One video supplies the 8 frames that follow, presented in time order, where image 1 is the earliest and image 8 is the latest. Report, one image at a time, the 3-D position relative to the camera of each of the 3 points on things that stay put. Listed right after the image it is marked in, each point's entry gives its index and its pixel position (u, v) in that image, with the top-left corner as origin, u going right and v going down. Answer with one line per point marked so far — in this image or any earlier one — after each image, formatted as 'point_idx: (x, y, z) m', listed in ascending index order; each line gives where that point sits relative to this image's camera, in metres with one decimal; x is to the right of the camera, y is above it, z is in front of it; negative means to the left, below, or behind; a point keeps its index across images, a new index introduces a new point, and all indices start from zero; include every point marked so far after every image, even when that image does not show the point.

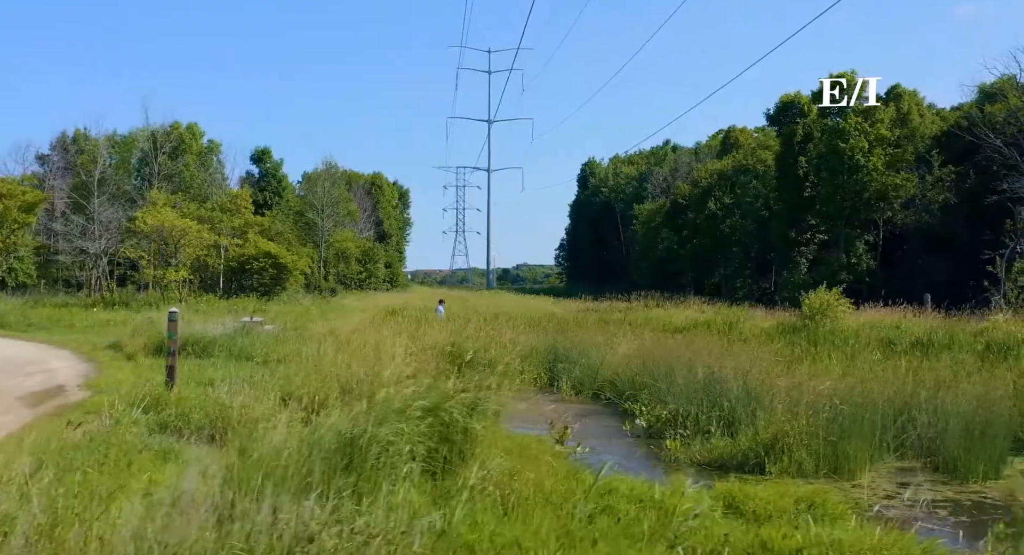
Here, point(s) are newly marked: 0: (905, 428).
0: (+3.6, -1.4, +9.8) m
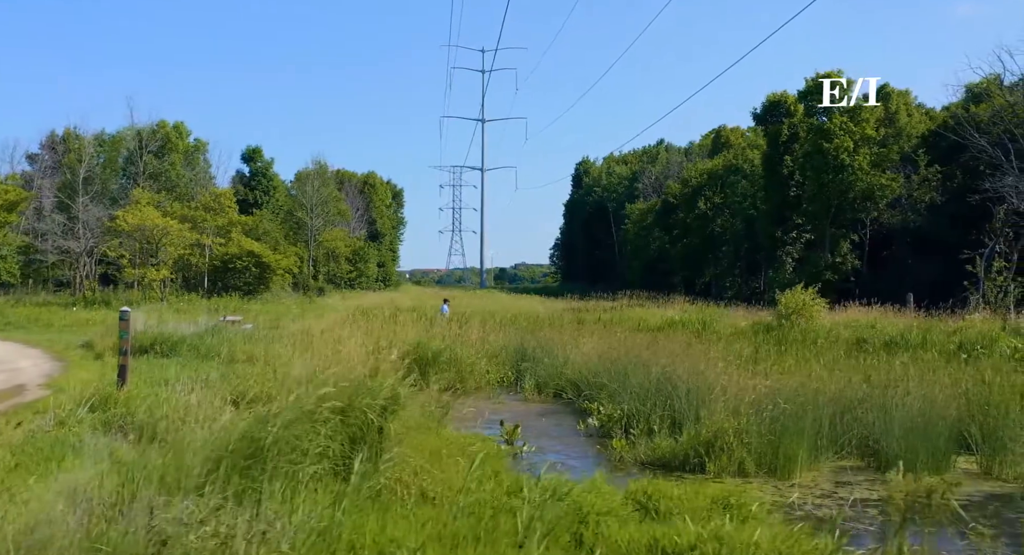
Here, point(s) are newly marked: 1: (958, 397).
0: (+3.1, -1.4, +9.8) m
1: (+4.5, -1.2, +10.6) m
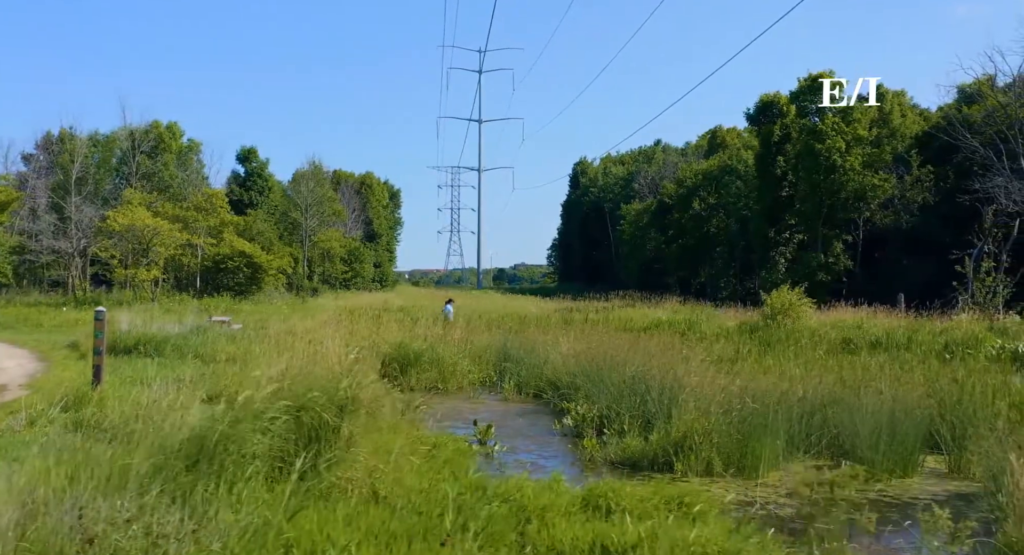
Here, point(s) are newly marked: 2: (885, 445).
0: (+2.8, -1.4, +9.8) m
1: (+4.2, -1.2, +10.6) m
2: (+3.2, -1.4, +9.1) m
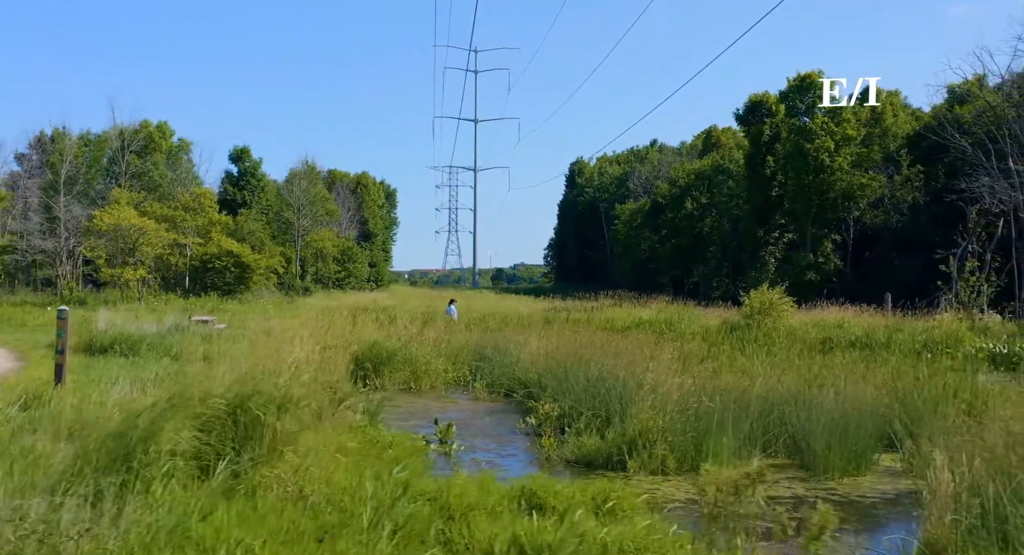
0: (+2.4, -1.4, +9.8) m
1: (+3.8, -1.2, +10.6) m
2: (+2.8, -1.4, +9.1) m
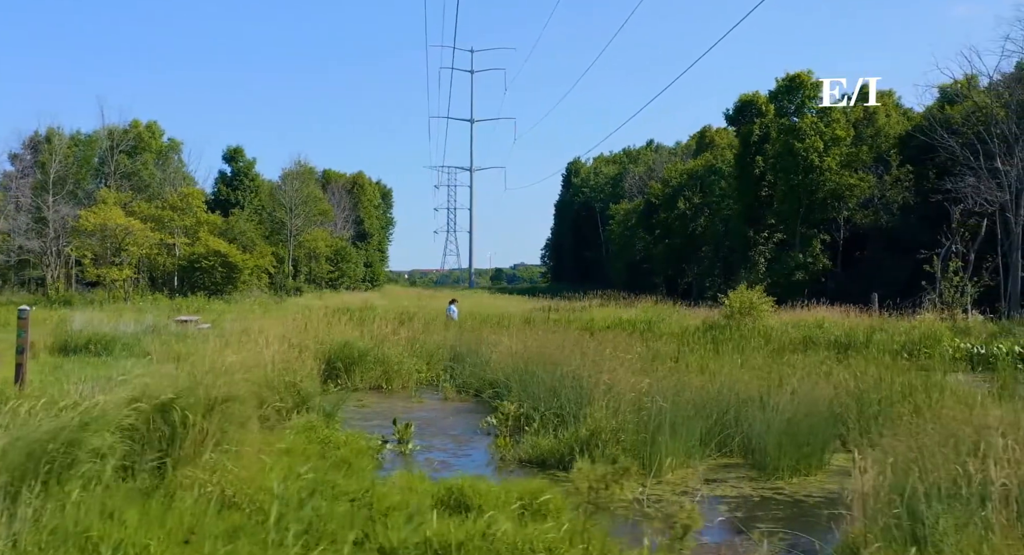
0: (+2.0, -1.4, +9.8) m
1: (+3.4, -1.2, +10.6) m
2: (+2.4, -1.4, +9.1) m
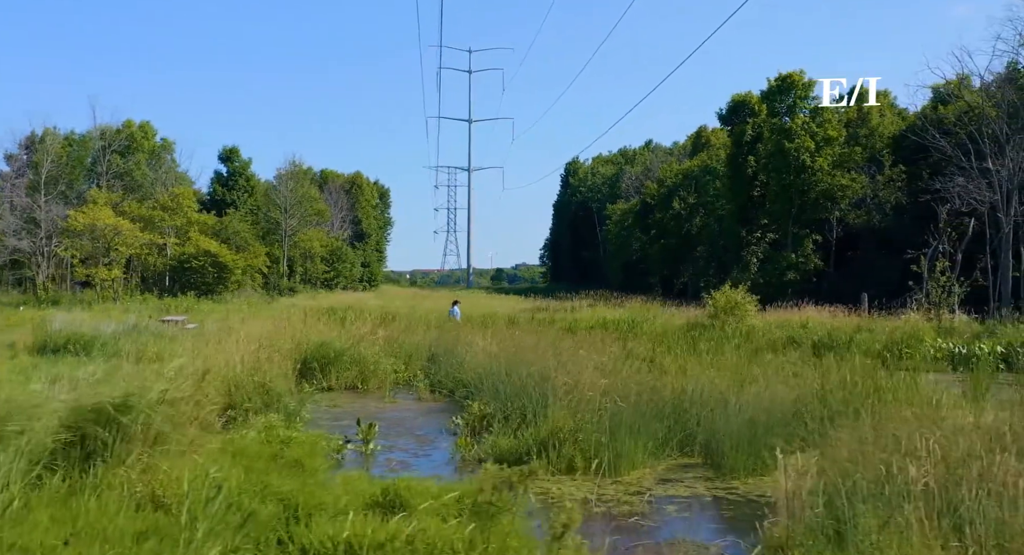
0: (+1.7, -1.4, +9.8) m
1: (+3.0, -1.2, +10.6) m
2: (+2.0, -1.4, +9.1) m
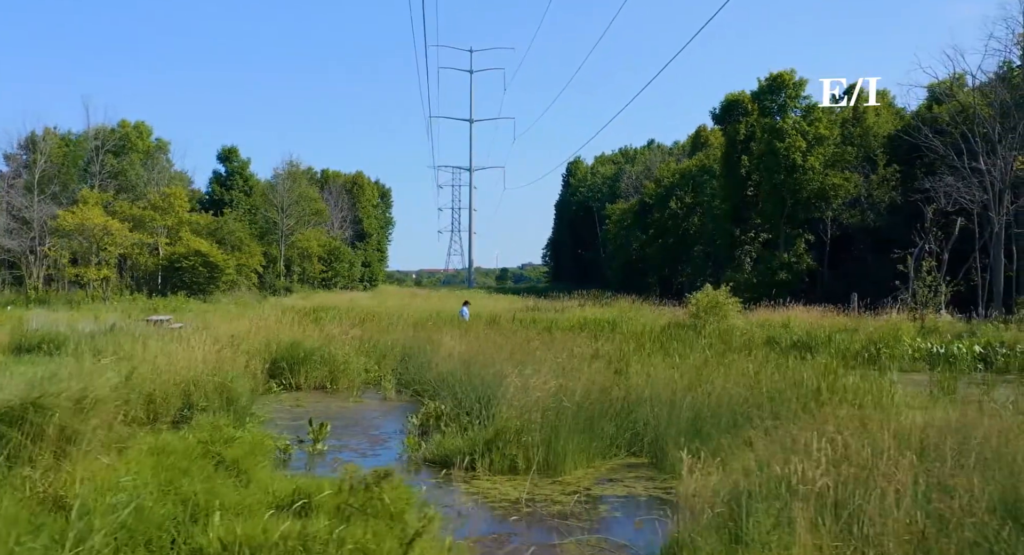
0: (+1.2, -1.4, +9.8) m
1: (+2.6, -1.2, +10.6) m
2: (+1.5, -1.4, +9.1) m
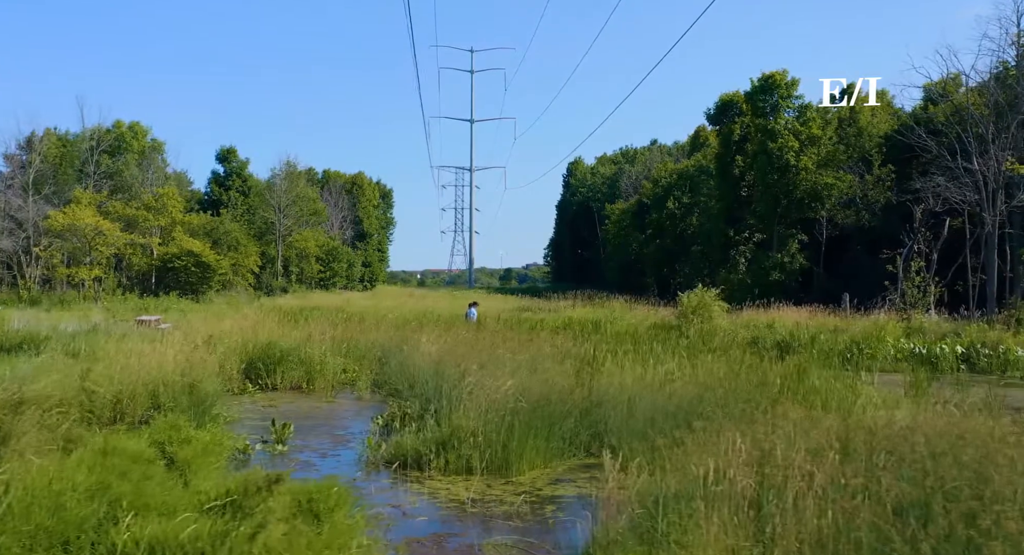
0: (+0.8, -1.4, +9.8) m
1: (+2.2, -1.2, +10.6) m
2: (+1.1, -1.4, +9.1) m
